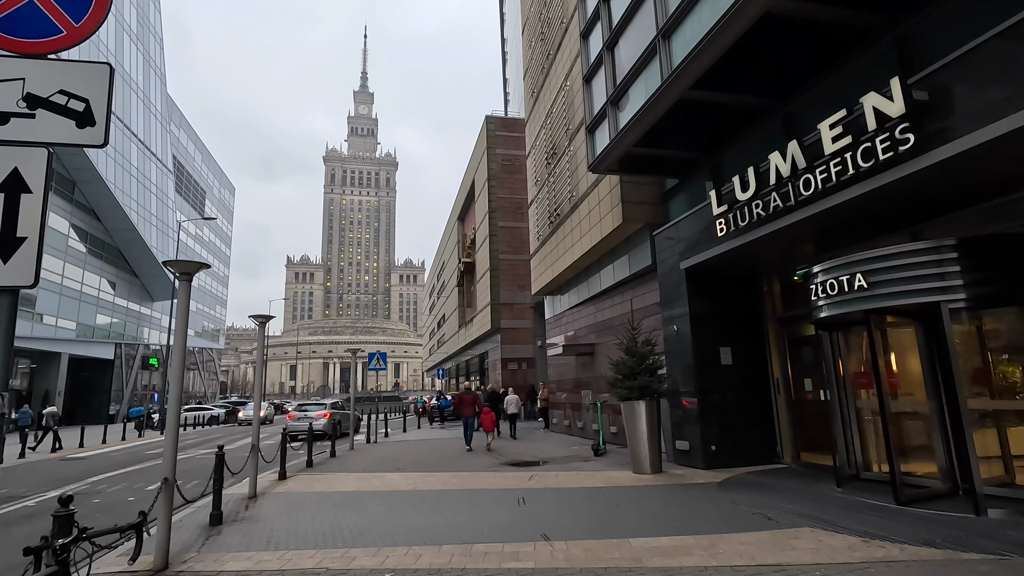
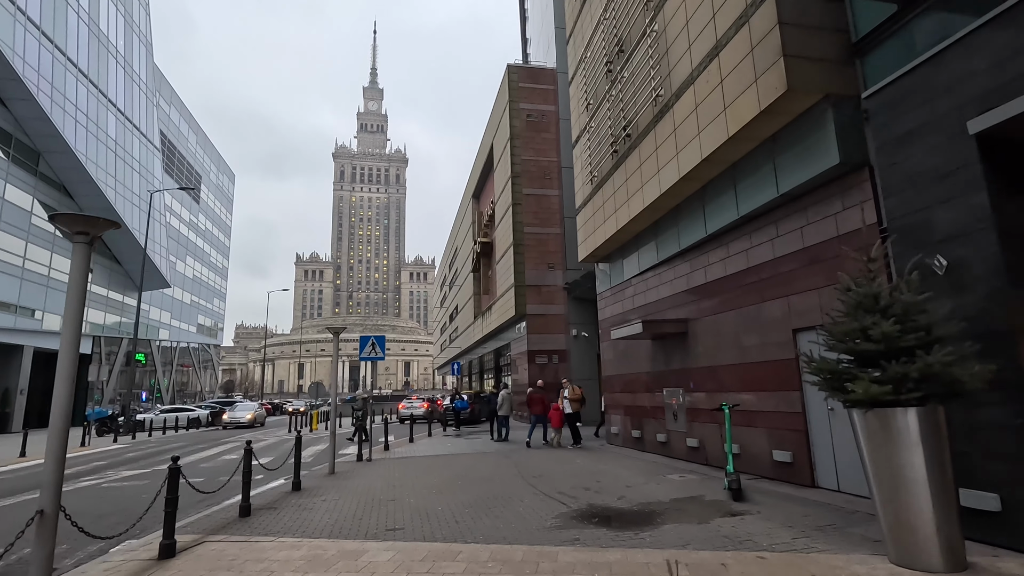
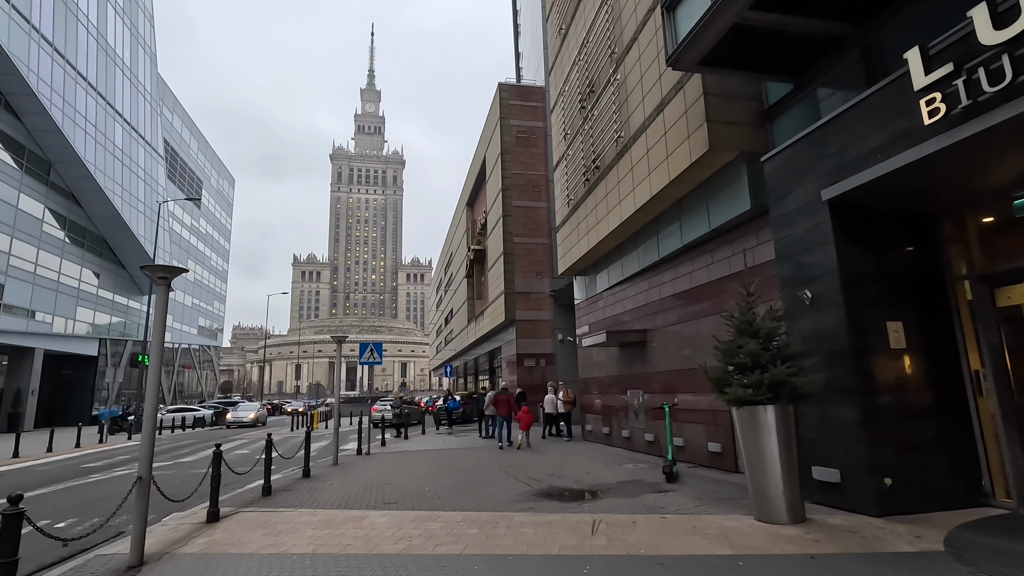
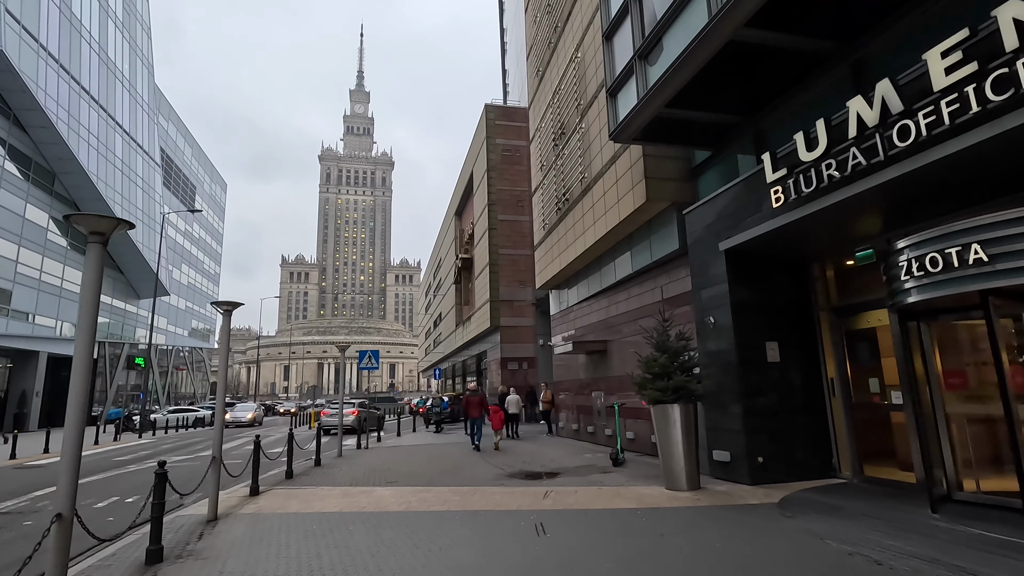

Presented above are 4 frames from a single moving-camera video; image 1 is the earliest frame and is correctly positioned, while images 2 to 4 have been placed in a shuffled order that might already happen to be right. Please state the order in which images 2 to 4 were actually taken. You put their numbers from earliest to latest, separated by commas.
4, 3, 2
